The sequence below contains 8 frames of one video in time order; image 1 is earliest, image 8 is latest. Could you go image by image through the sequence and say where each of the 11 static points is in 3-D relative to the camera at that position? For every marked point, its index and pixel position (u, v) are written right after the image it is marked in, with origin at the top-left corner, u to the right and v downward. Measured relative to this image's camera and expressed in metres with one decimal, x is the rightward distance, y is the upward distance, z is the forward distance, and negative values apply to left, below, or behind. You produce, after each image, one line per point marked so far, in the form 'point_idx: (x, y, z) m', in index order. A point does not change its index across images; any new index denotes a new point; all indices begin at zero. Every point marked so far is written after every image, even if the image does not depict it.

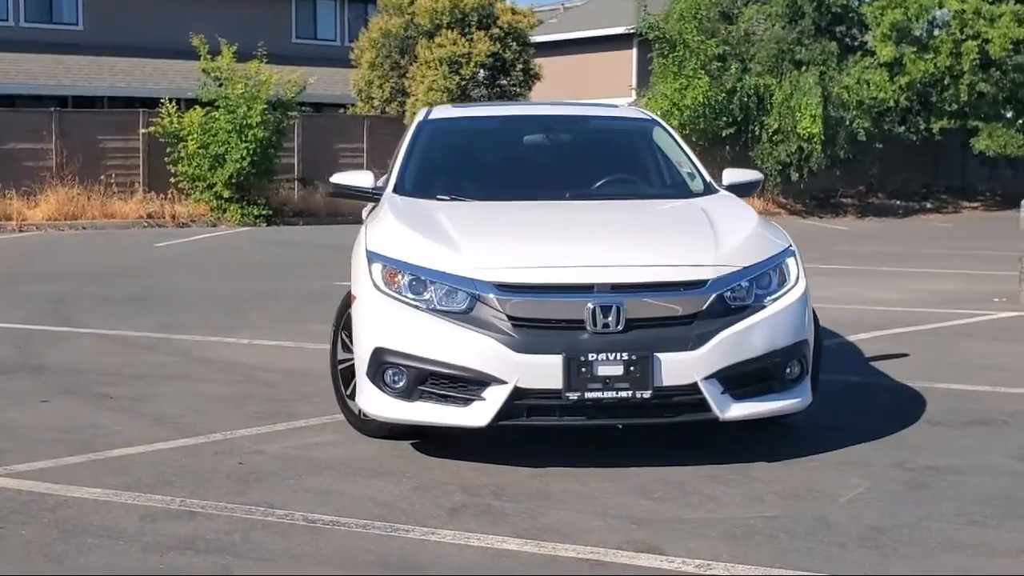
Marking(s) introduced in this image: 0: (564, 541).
0: (+0.2, -1.0, +4.6) m
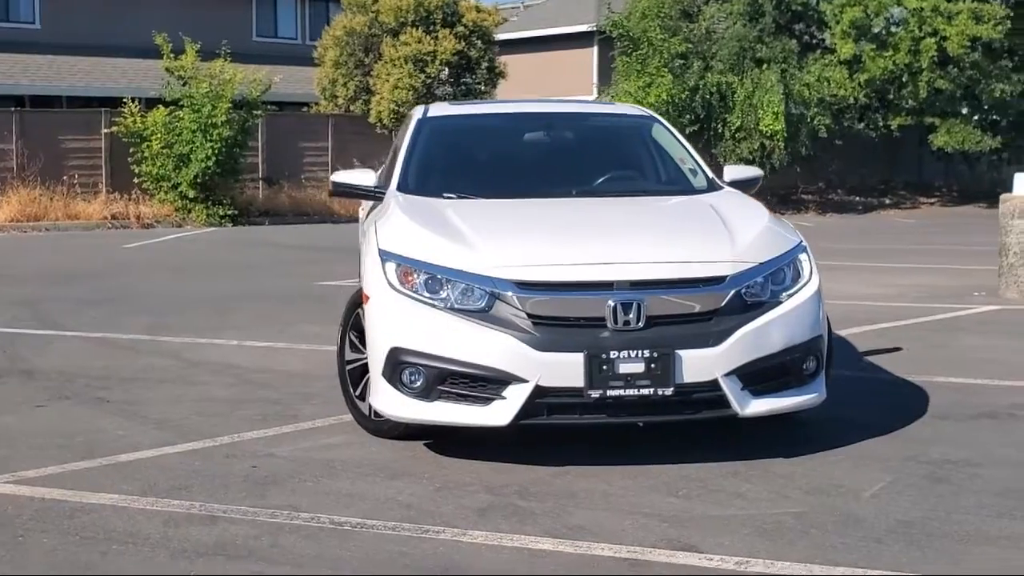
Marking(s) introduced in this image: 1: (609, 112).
0: (+0.3, -0.9, +4.5) m
1: (+0.7, +1.2, +7.9) m
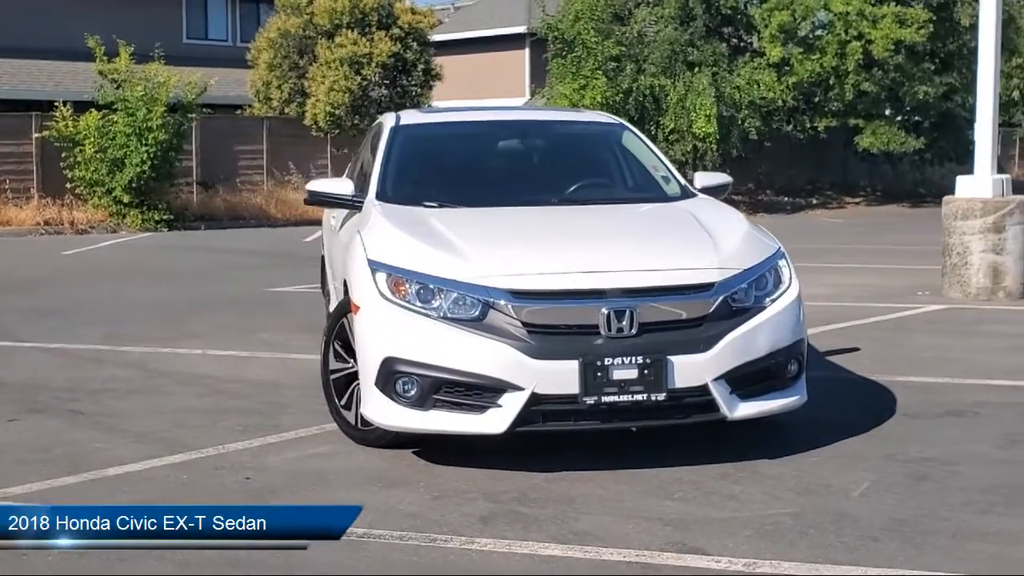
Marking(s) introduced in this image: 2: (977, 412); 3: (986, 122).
0: (+0.4, -1.0, +4.6) m
1: (+0.5, +1.1, +8.0) m
2: (+2.6, -0.7, +6.9) m
3: (+4.7, +1.6, +12.0) m
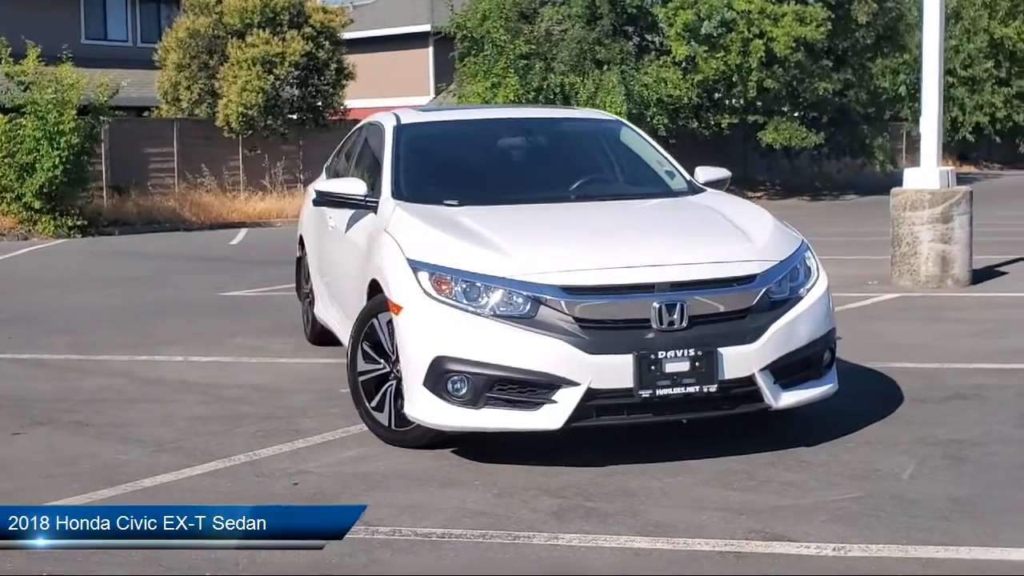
0: (+0.7, -1.0, +4.7) m
1: (+0.4, +1.1, +8.1) m
2: (+2.8, -0.6, +7.1) m
3: (+4.3, +1.8, +12.4) m
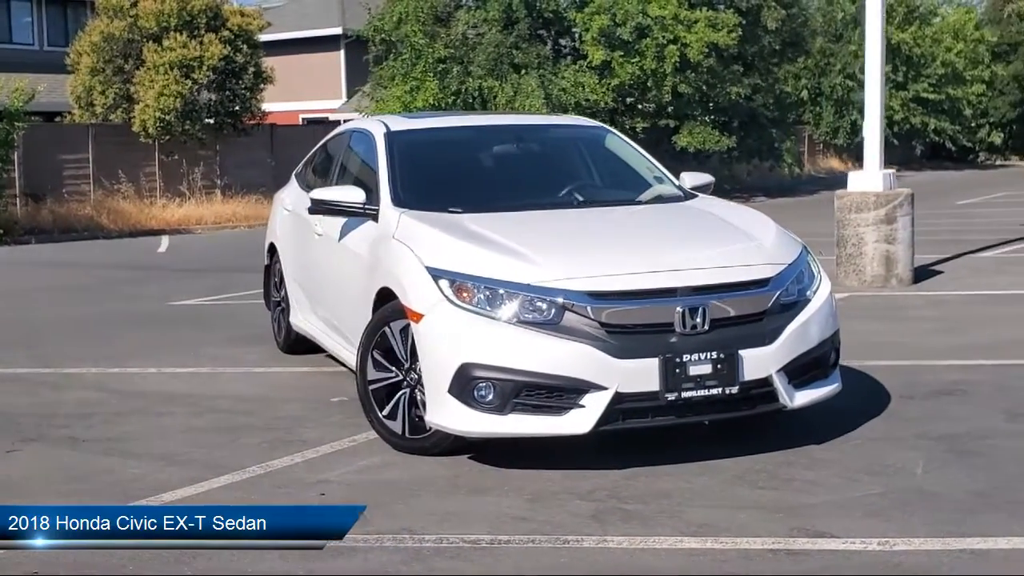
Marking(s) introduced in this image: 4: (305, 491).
0: (+0.9, -1.0, +4.8) m
1: (+0.3, +1.1, +8.1) m
2: (+2.7, -0.6, +7.4) m
3: (+3.8, +1.8, +12.8) m
4: (-1.0, -0.9, +5.6) m
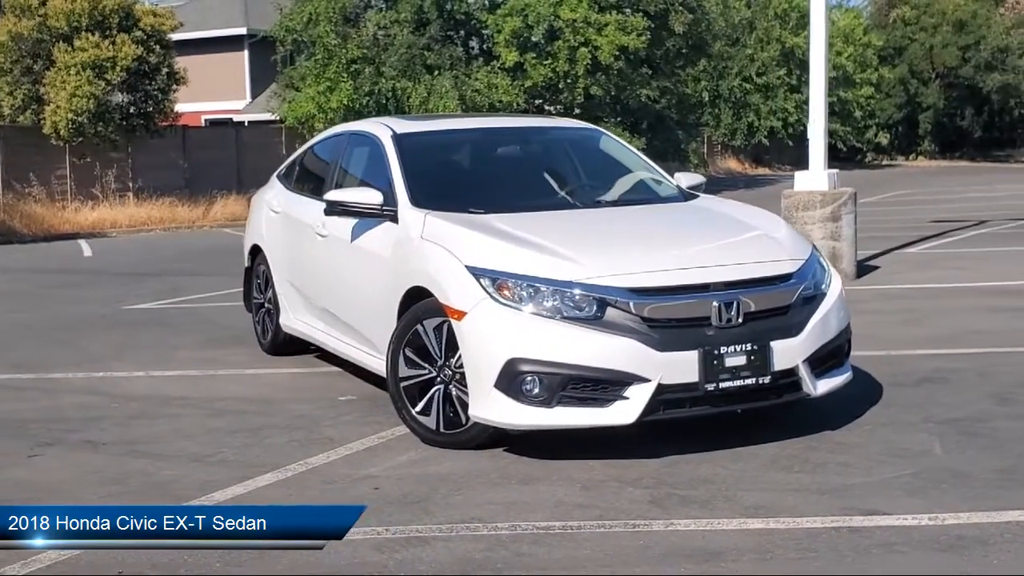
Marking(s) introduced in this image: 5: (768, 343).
0: (+1.2, -0.9, +5.1) m
1: (+0.3, +1.1, +8.3) m
2: (+2.8, -0.6, +7.8) m
3: (+3.4, +1.8, +13.3) m
4: (-0.7, -0.9, +5.7) m
5: (+1.3, -0.3, +6.0) m
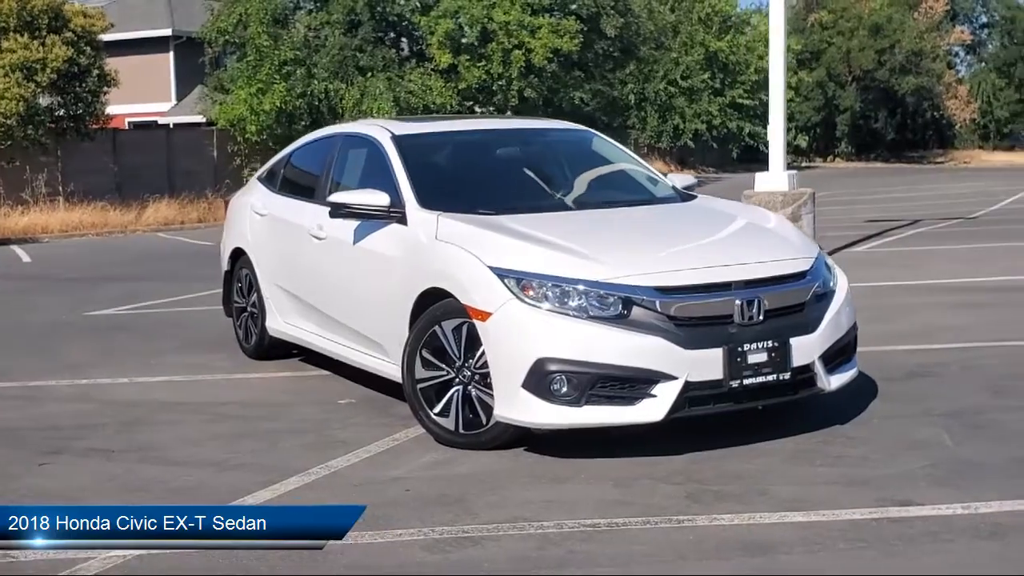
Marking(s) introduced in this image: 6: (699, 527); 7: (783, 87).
0: (+1.4, -0.9, +5.2) m
1: (+0.3, +1.1, +8.4) m
2: (+2.8, -0.6, +8.0) m
3: (+3.0, +1.8, +13.6) m
4: (-0.6, -0.9, +5.7) m
5: (+1.4, -0.3, +6.1) m
6: (+0.8, -1.0, +5.0) m
7: (+3.0, +2.2, +13.5) m
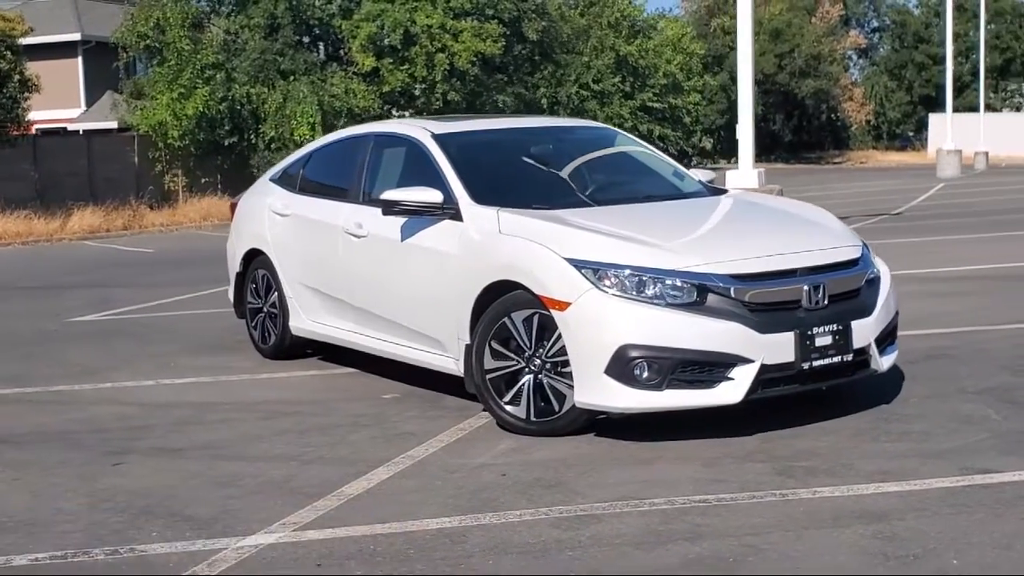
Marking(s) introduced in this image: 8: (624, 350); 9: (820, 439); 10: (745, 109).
0: (+1.9, -0.9, +5.5) m
1: (+0.4, +1.2, +8.6) m
2: (+3.0, -0.5, +8.5) m
3: (+2.7, +1.9, +14.0) m
4: (-0.1, -0.9, +5.9) m
5: (+1.8, -0.2, +6.4) m
6: (+1.3, -0.9, +5.3) m
7: (+2.7, +2.3, +14.0) m
8: (+0.5, -0.3, +6.1) m
9: (+1.6, -0.8, +6.2) m
10: (+2.7, +2.0, +13.9) m
